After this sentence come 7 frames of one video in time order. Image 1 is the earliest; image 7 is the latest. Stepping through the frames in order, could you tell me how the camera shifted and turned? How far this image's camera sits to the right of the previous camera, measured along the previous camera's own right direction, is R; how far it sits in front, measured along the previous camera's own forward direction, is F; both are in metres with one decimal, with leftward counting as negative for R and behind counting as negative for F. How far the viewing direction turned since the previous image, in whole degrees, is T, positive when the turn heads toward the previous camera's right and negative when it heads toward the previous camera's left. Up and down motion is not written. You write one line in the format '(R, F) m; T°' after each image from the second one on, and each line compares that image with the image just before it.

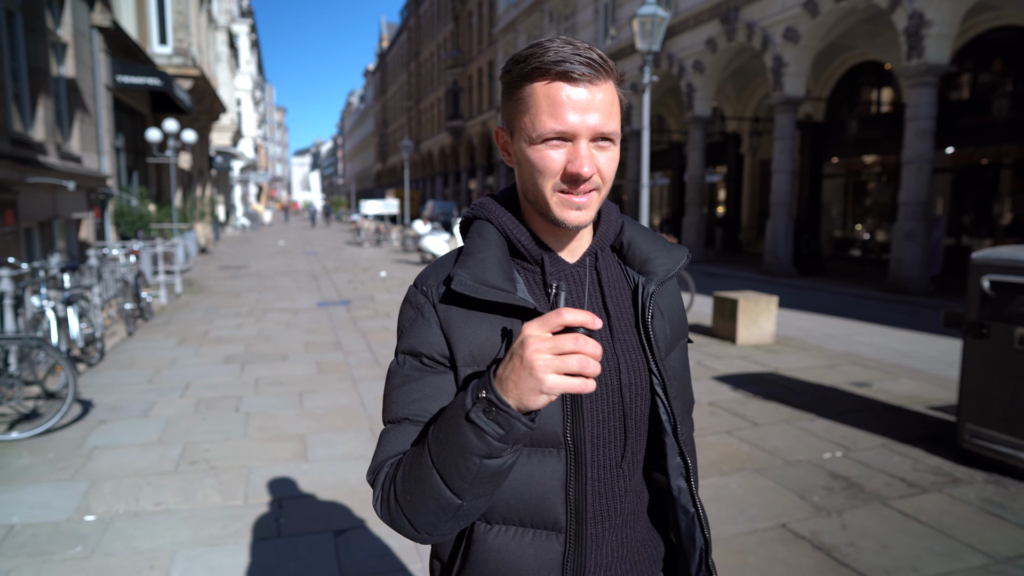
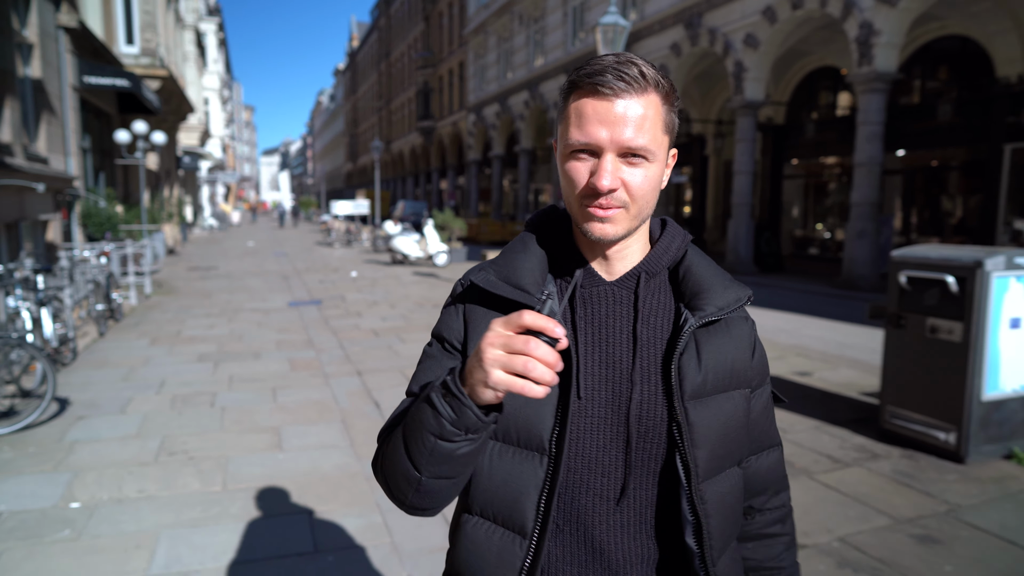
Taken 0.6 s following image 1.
(+0.1, -0.3) m; +2°
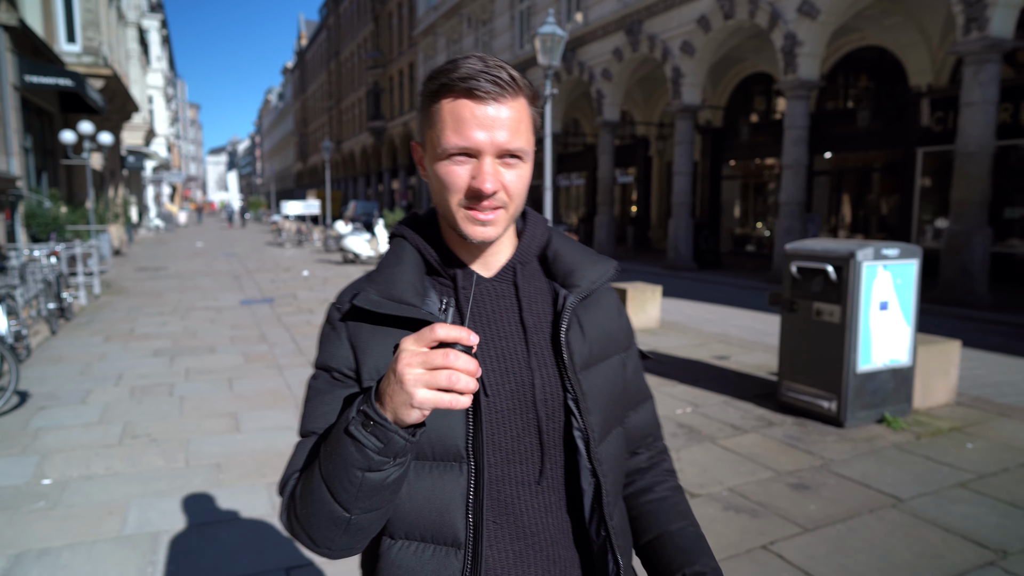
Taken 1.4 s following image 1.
(+0.1, -0.5) m; +4°
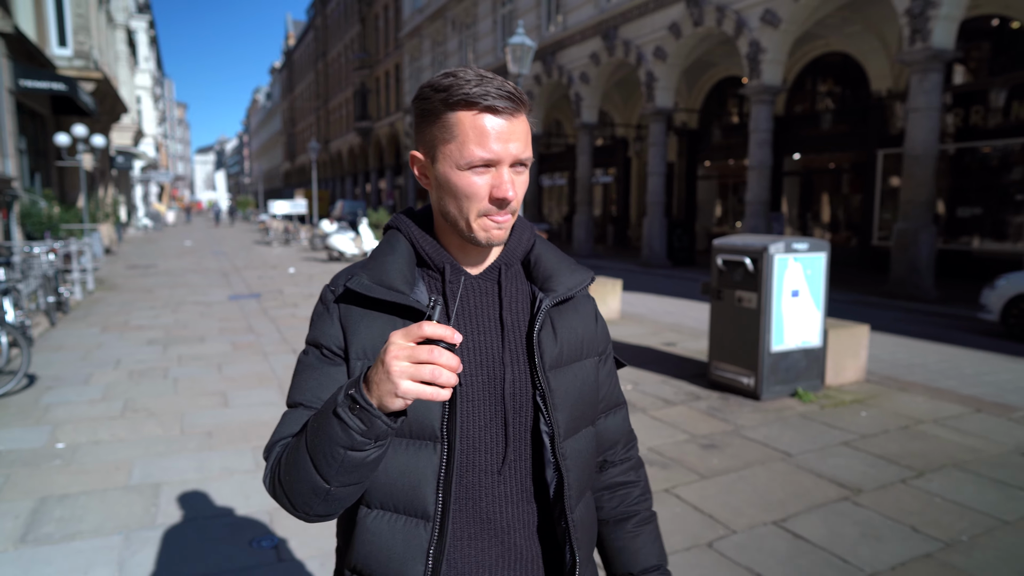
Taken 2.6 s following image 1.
(+0.3, -0.7) m; +1°
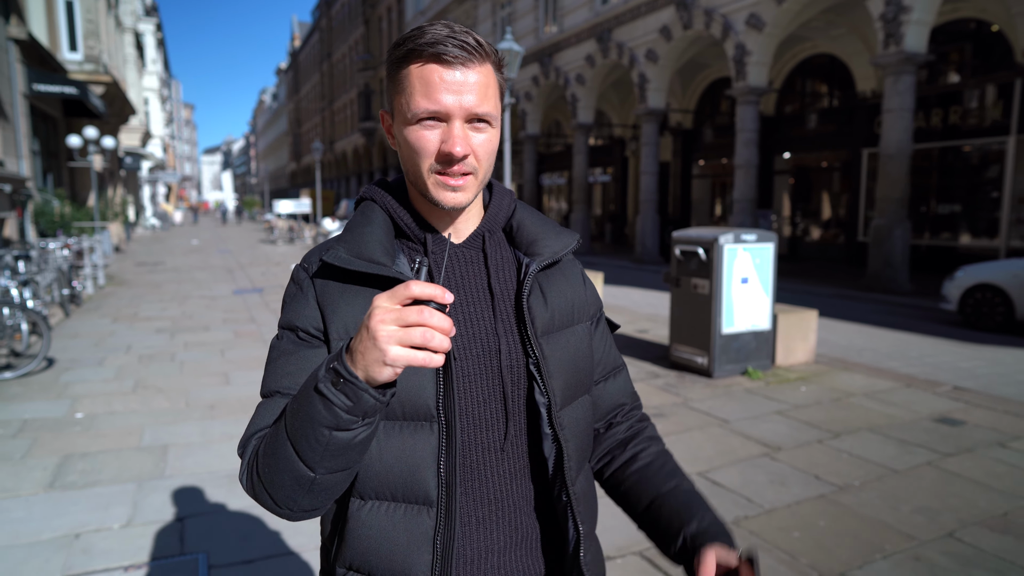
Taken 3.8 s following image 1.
(+0.3, -0.6) m; -1°
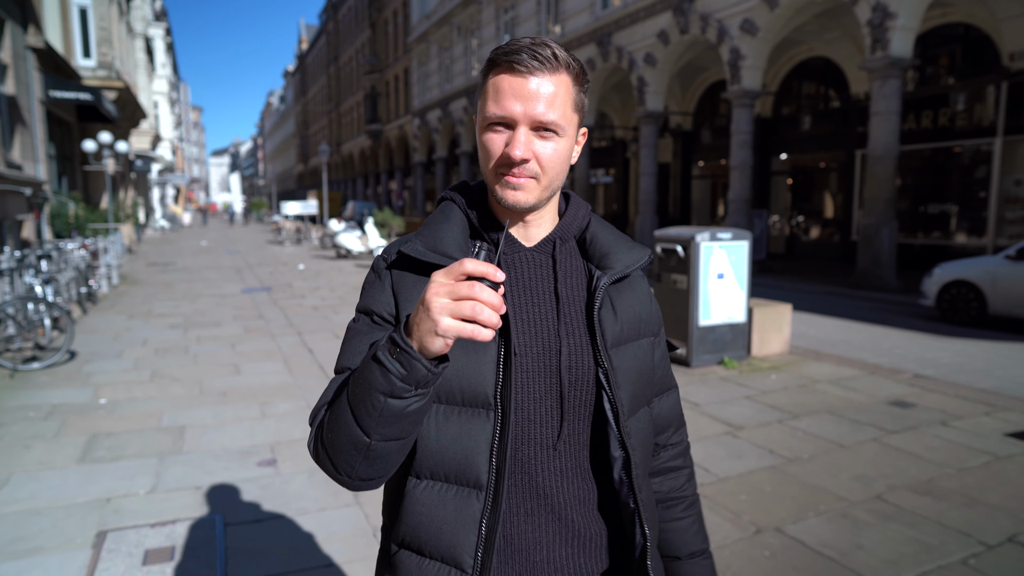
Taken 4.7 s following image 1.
(+0.2, -0.5) m; -1°
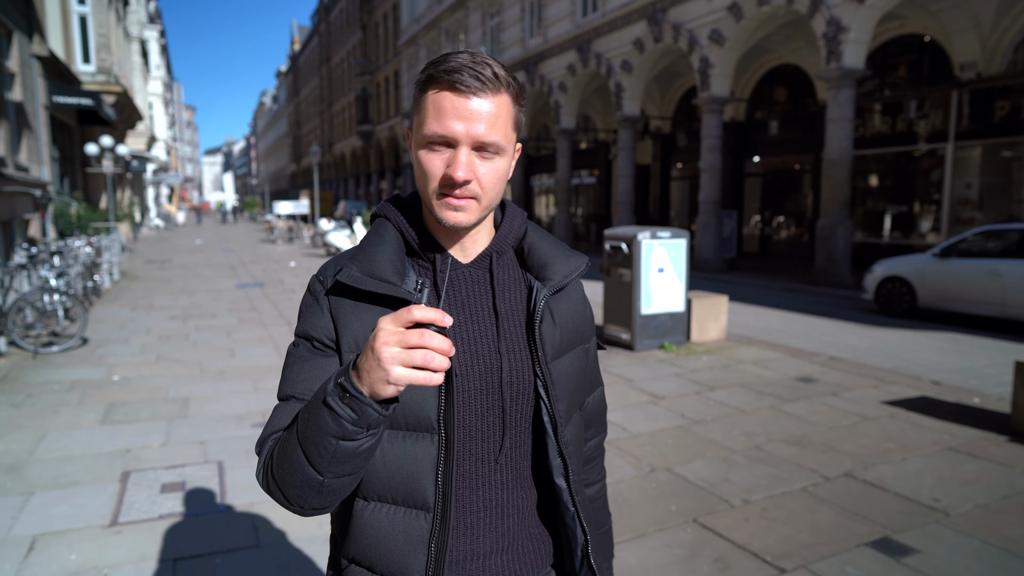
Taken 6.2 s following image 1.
(+0.3, -0.9) m; +1°
